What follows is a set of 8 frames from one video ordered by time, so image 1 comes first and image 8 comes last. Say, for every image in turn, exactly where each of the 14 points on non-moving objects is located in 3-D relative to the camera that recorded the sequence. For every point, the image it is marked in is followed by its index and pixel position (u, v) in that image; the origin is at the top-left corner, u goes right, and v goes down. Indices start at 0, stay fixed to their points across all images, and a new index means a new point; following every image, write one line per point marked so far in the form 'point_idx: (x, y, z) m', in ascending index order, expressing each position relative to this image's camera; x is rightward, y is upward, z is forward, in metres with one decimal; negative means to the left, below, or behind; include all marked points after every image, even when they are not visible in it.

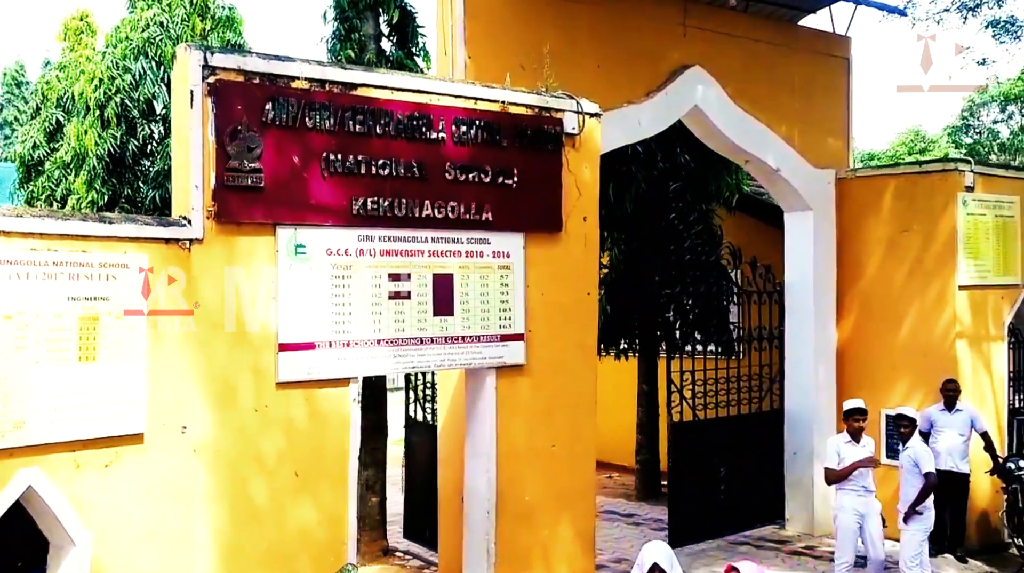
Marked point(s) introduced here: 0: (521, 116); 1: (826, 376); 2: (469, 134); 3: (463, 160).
0: (0.0, +0.9, +5.8) m
1: (+2.4, -0.7, +8.9) m
2: (-0.2, +0.7, +5.6) m
3: (-0.2, +0.6, +5.6) m
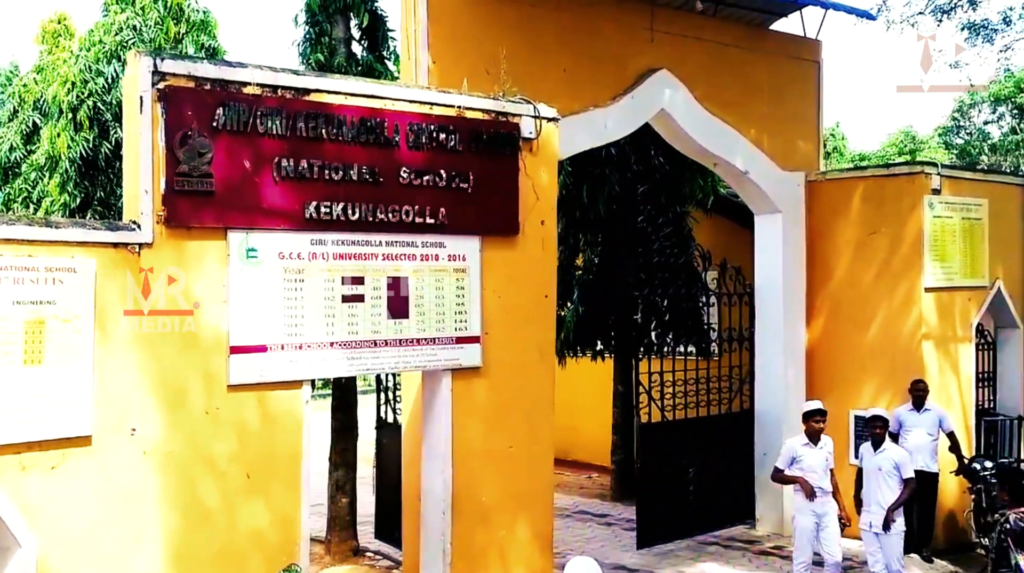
0: (-0.2, +0.8, +5.9) m
1: (+2.2, -0.7, +9.0) m
2: (-0.4, +0.7, +5.7) m
3: (-0.5, +0.6, +5.7) m
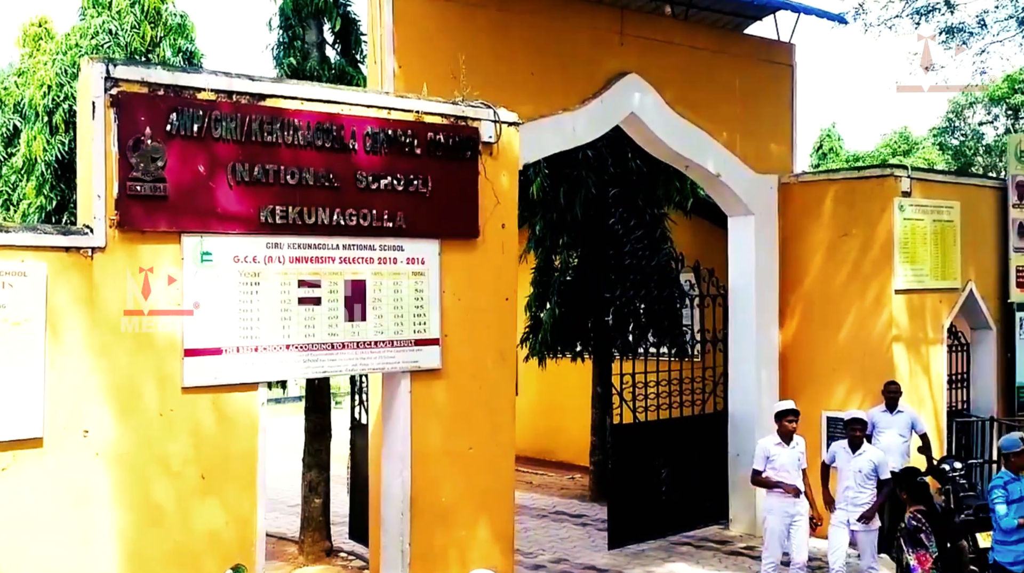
0: (-0.4, +0.8, +5.9) m
1: (+2.0, -0.7, +9.1) m
2: (-0.6, +0.7, +5.7) m
3: (-0.7, +0.6, +5.7) m
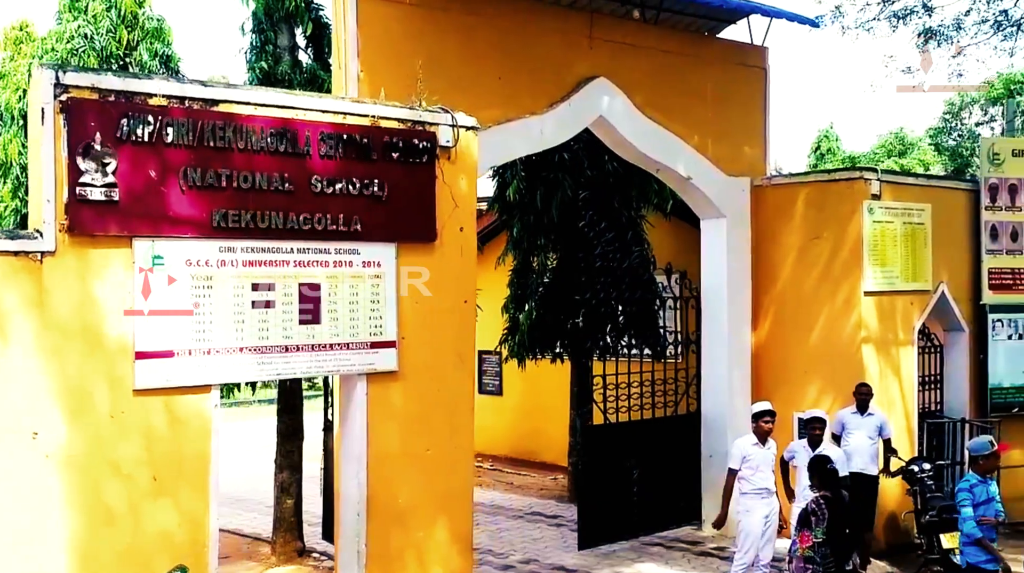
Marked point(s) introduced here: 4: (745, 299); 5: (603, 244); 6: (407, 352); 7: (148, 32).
0: (-0.6, +0.8, +6.0) m
1: (+1.8, -0.7, +9.1) m
2: (-0.9, +0.7, +5.8) m
3: (-0.9, +0.6, +5.8) m
4: (+1.8, -0.1, +9.2) m
5: (+0.8, +0.4, +10.2) m
6: (-0.5, -0.3, +6.1) m
7: (-2.9, +2.1, +9.4) m
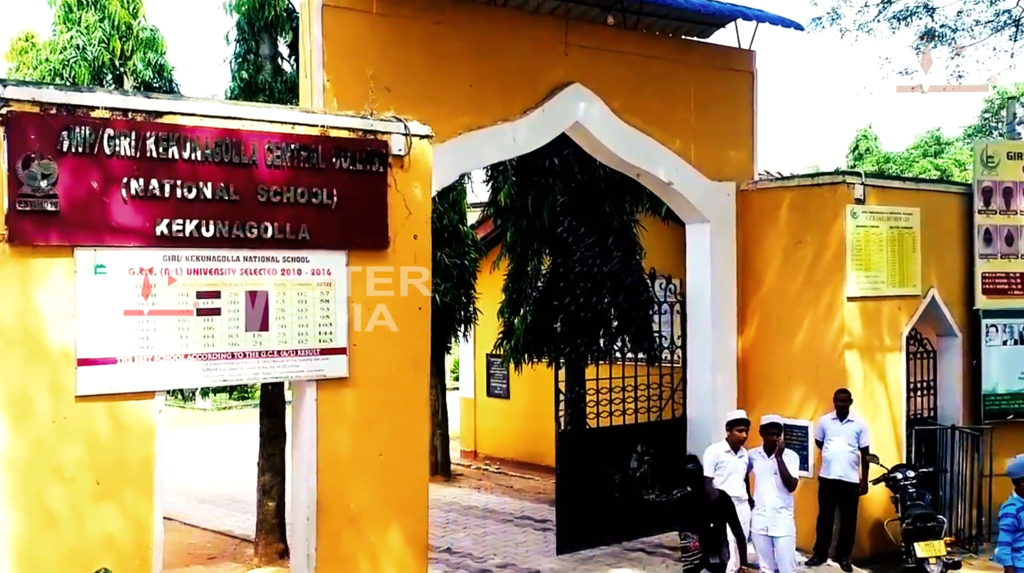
0: (-0.9, +0.8, +6.1) m
1: (+1.7, -0.8, +9.1) m
2: (-1.1, +0.7, +5.9) m
3: (-1.2, +0.5, +5.9) m
4: (+1.7, -0.1, +9.2) m
5: (+0.7, +0.3, +10.2) m
6: (-0.8, -0.4, +6.2) m
7: (-3.0, +2.0, +9.6) m
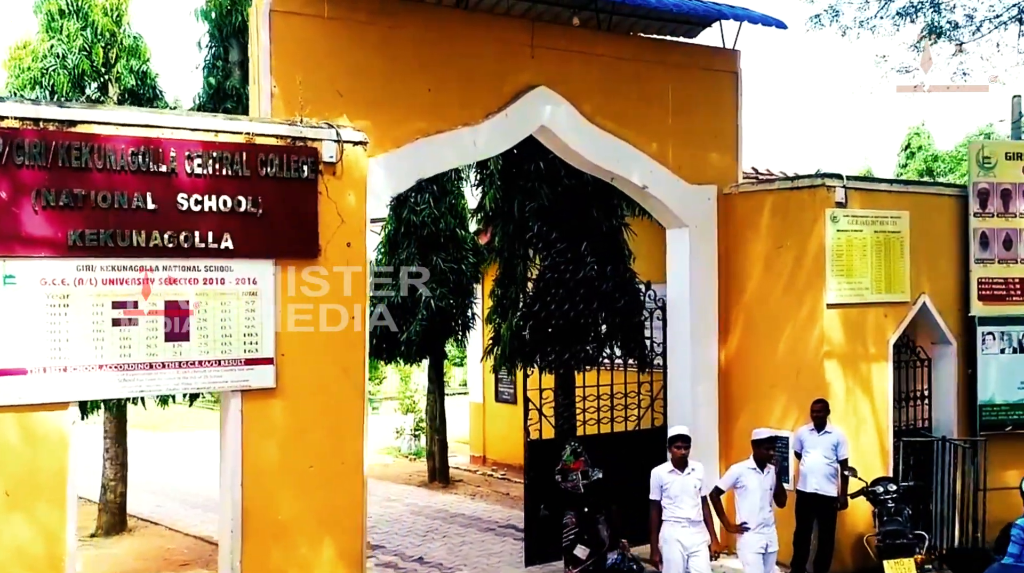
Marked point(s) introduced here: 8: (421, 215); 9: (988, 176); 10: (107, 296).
0: (-1.3, +0.7, +6.0) m
1: (+1.5, -0.8, +8.8) m
2: (-1.5, +0.6, +5.8) m
3: (-1.6, +0.5, +5.8) m
4: (+1.5, -0.2, +8.9) m
5: (+0.6, +0.3, +10.0) m
6: (-1.2, -0.4, +6.1) m
7: (-3.2, +2.0, +9.6) m
8: (-0.9, +0.7, +11.7) m
9: (+3.7, +0.9, +9.1) m
10: (-1.9, 0.0, +5.6) m
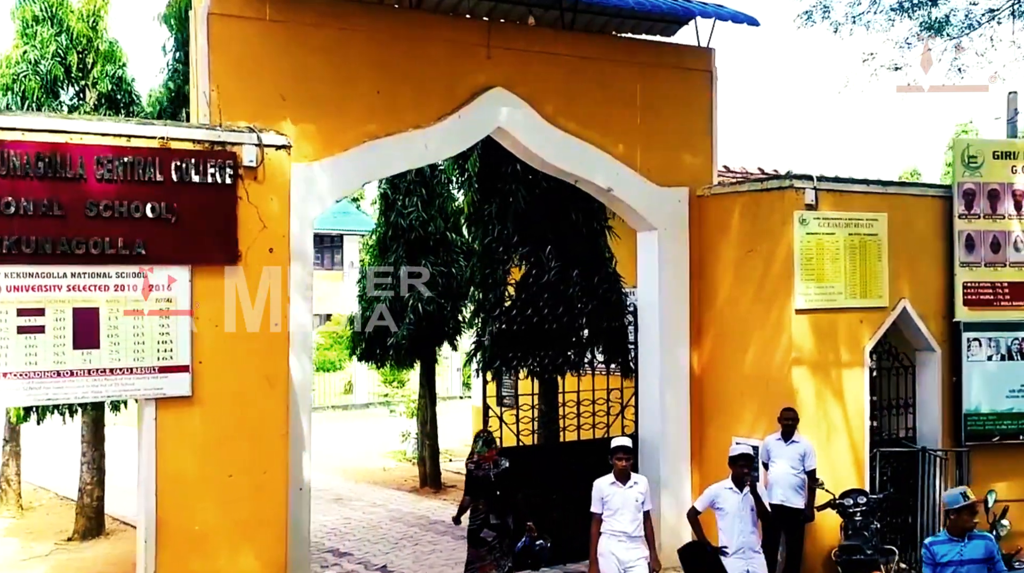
0: (-1.7, +0.7, +5.9) m
1: (+1.2, -0.9, +8.6) m
2: (-1.9, +0.6, +5.8) m
3: (-2.0, +0.4, +5.7) m
4: (+1.3, -0.2, +8.7) m
5: (+0.4, +0.2, +9.8) m
6: (-1.6, -0.5, +6.0) m
7: (-3.4, +1.9, +9.7) m
8: (-1.0, +0.7, +11.6) m
9: (+3.5, +0.8, +8.8) m
10: (-2.4, -0.1, +5.5) m
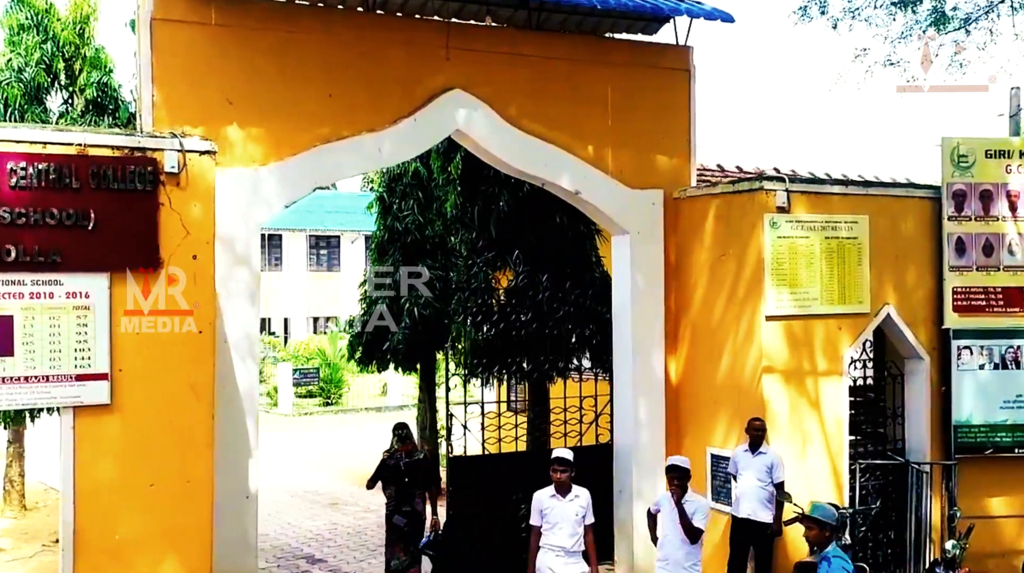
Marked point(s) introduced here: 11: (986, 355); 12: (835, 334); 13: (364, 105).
0: (-2.1, +0.6, +5.9) m
1: (+1.0, -0.9, +8.4) m
2: (-2.4, +0.5, +5.7) m
3: (-2.4, +0.4, +5.7) m
4: (+1.0, -0.3, +8.5) m
5: (+0.2, +0.2, +9.6) m
6: (-2.0, -0.5, +6.0) m
7: (-3.5, +1.9, +9.7) m
8: (-1.0, +0.6, +11.5) m
9: (+3.3, +0.8, +8.4) m
10: (-2.8, -0.1, +5.5) m
11: (+3.4, -0.5, +8.4) m
12: (+2.2, -0.3, +8.0) m
13: (-1.0, +1.2, +7.5) m
